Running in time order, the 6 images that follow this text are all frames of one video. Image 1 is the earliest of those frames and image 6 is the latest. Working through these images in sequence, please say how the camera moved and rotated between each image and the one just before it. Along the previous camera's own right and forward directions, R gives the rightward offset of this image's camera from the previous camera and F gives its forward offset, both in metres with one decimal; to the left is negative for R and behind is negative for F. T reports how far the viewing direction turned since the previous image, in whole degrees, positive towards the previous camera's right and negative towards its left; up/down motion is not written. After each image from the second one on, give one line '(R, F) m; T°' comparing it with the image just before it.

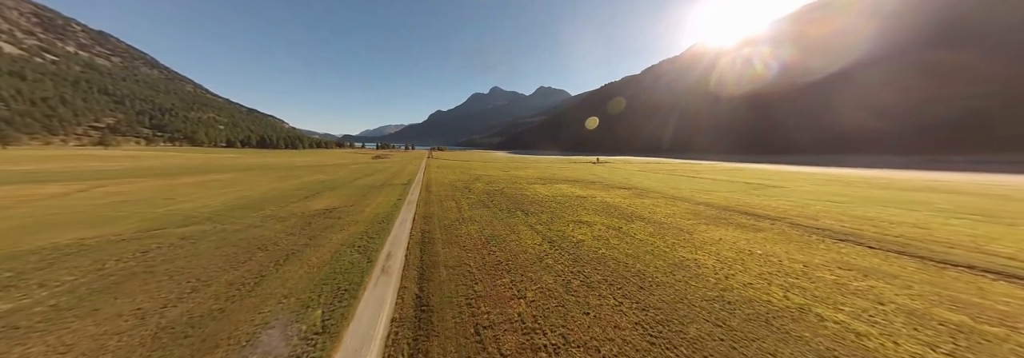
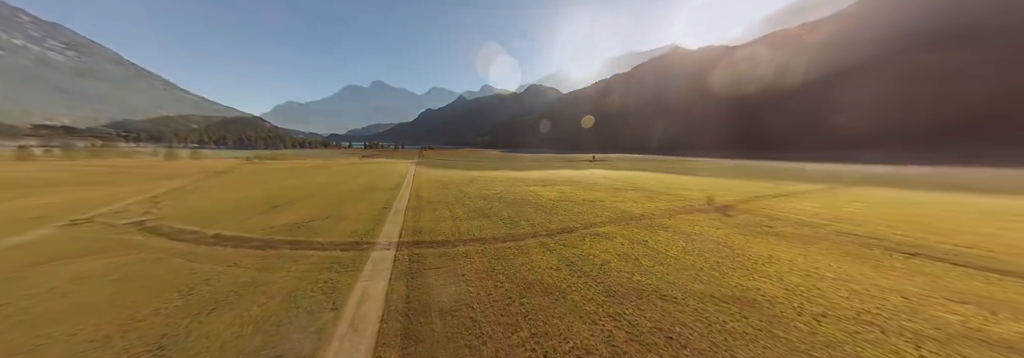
(-0.5, +1.9) m; +2°
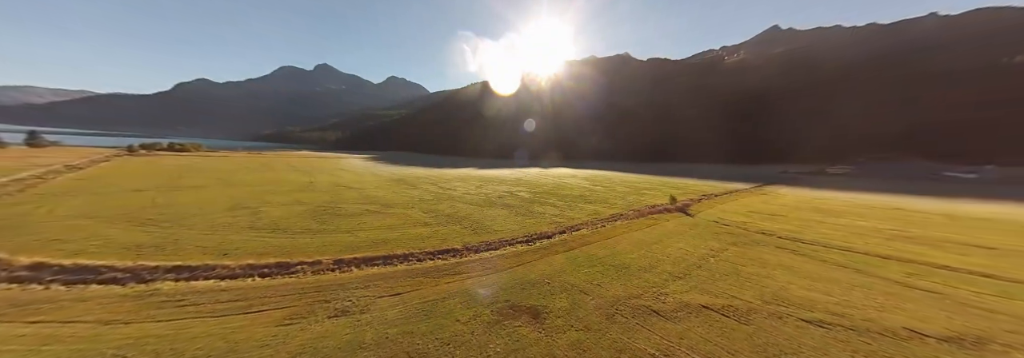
(-0.6, +1.5) m; +8°
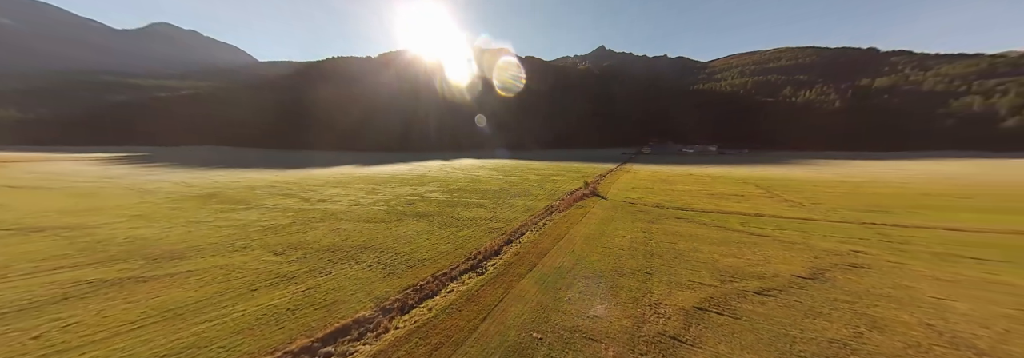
(-1.3, +3.6) m; +26°
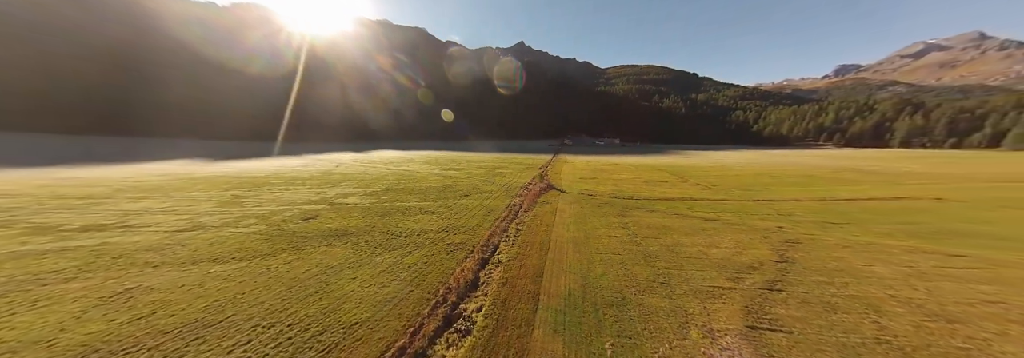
(-1.4, +3.2) m; +18°
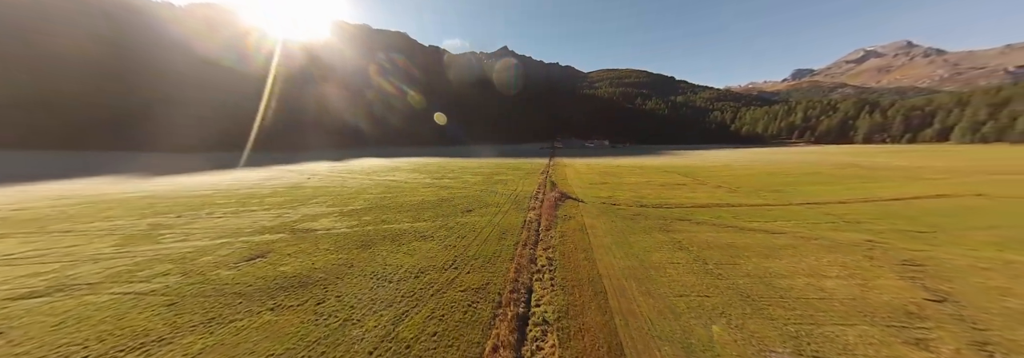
(-1.3, +2.8) m; +2°
